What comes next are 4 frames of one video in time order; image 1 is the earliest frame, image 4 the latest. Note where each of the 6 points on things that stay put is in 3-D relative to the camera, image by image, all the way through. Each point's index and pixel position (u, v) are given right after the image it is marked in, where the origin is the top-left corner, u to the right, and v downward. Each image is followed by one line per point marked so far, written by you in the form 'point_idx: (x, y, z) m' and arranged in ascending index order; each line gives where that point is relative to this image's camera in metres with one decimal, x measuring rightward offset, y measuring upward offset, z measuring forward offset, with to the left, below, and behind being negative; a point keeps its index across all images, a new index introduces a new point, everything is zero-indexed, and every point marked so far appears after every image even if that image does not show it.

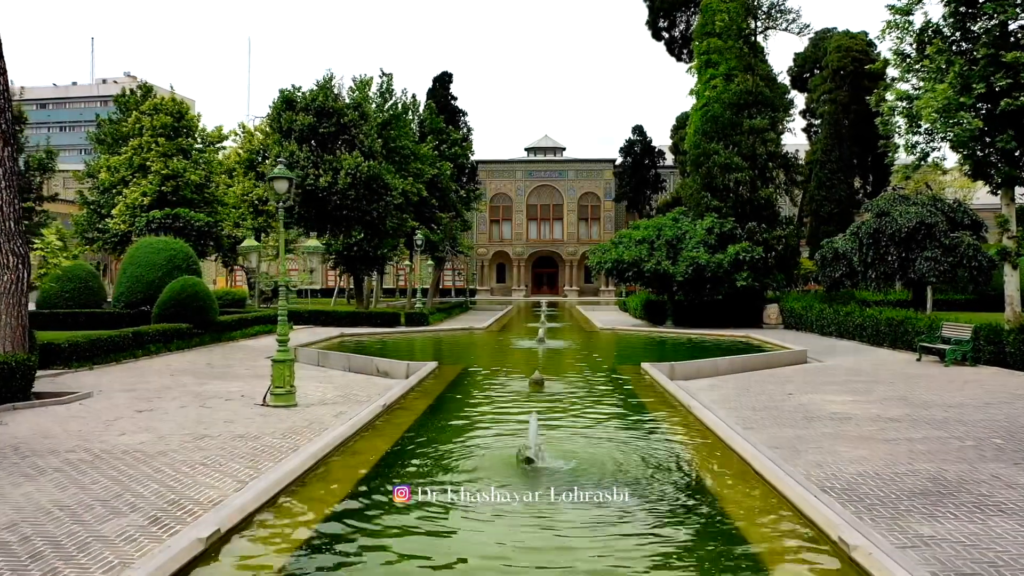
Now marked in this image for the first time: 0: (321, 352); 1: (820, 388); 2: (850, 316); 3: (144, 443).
0: (-3.7, -1.2, +14.1) m
1: (+4.5, -1.5, +10.7) m
2: (+8.5, -0.7, +18.4) m
3: (-3.6, -1.5, +7.3) m
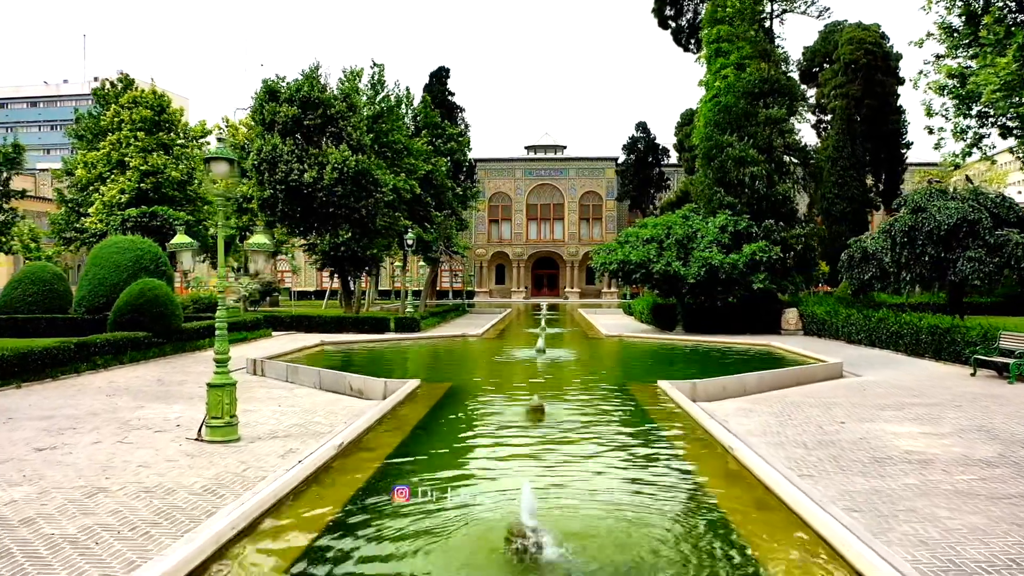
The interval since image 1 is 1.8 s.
0: (-3.8, -1.3, +12.4) m
1: (+4.5, -1.5, +8.9) m
2: (+8.4, -0.8, +16.6) m
3: (-3.7, -1.6, +5.5) m
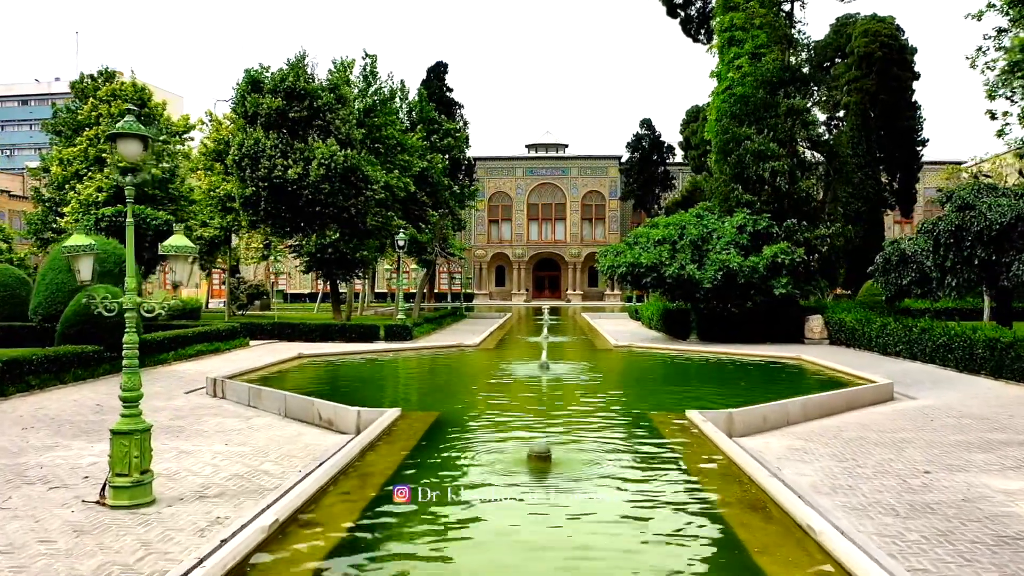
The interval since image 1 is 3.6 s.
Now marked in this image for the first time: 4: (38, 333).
0: (-3.8, -1.5, +10.6) m
1: (+4.4, -1.7, +7.2) m
2: (+8.4, -0.9, +14.8) m
3: (-3.7, -1.7, +3.7) m
4: (-11.5, -1.1, +17.5) m
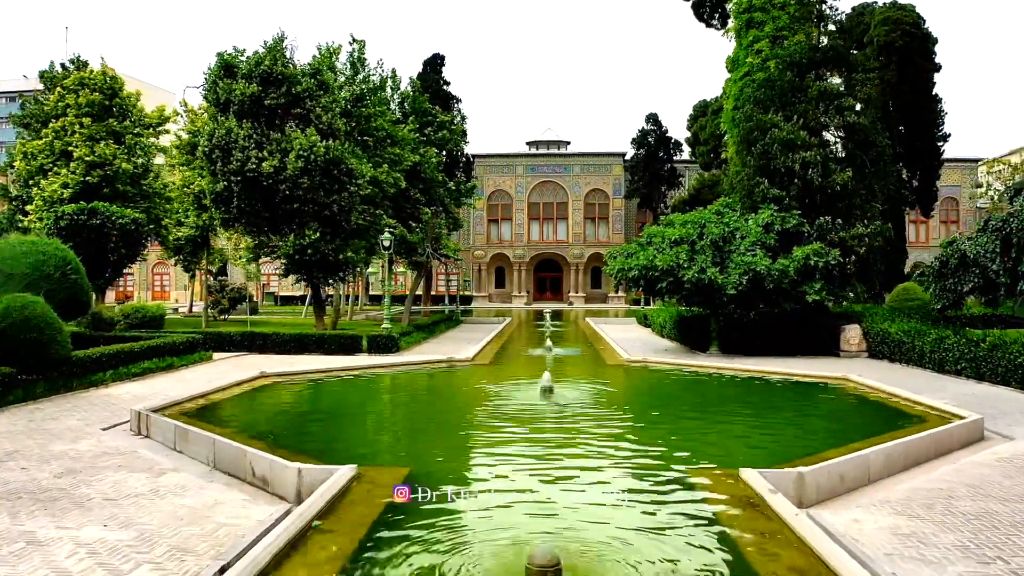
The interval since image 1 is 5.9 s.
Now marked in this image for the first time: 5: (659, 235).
0: (-3.8, -1.6, +8.4) m
1: (+4.4, -1.8, +4.9) m
2: (+8.4, -1.1, +12.6) m
3: (-3.8, -1.9, +1.5) m
4: (-11.6, -1.2, +15.2) m
5: (+3.8, +1.4, +18.9) m
